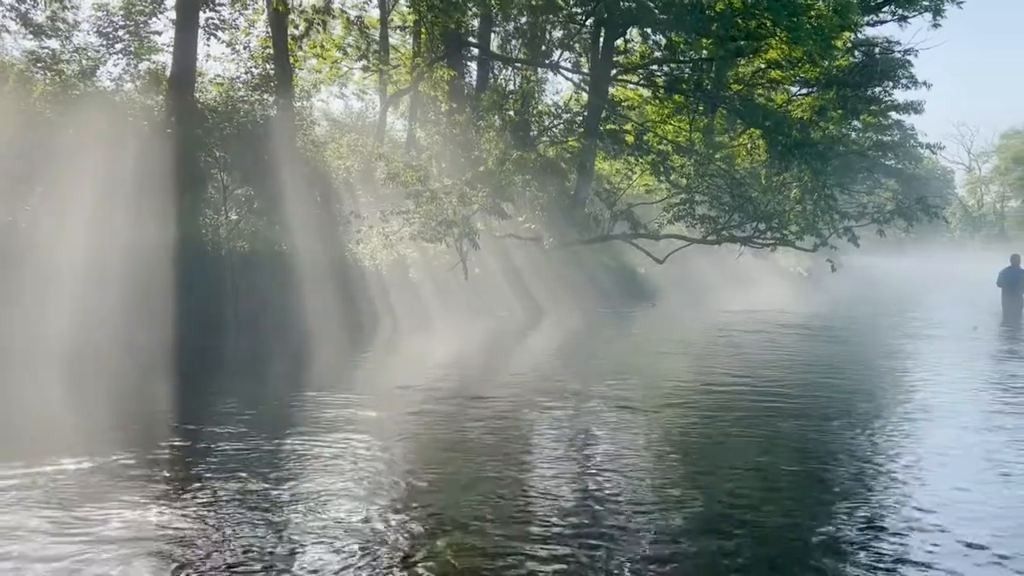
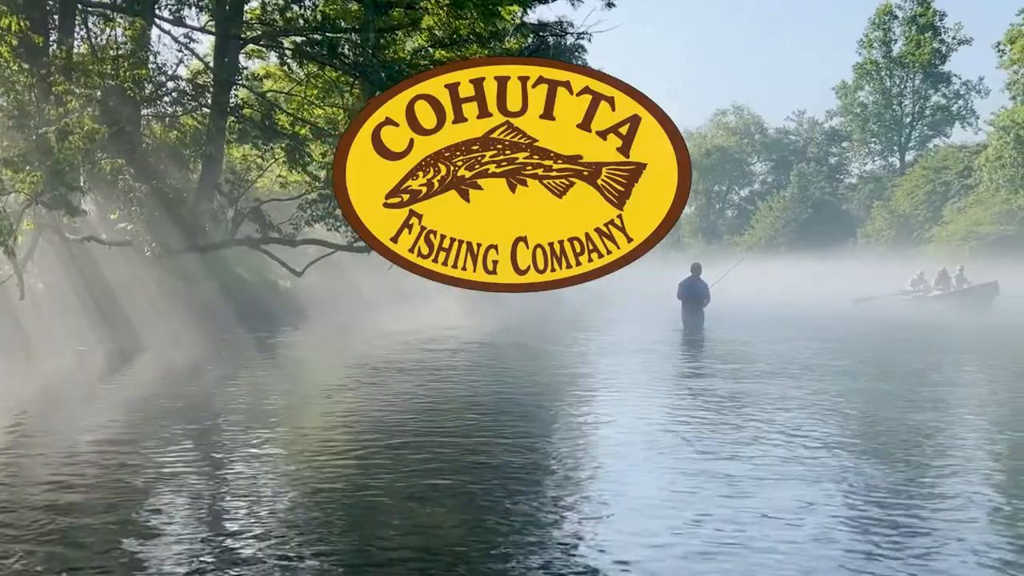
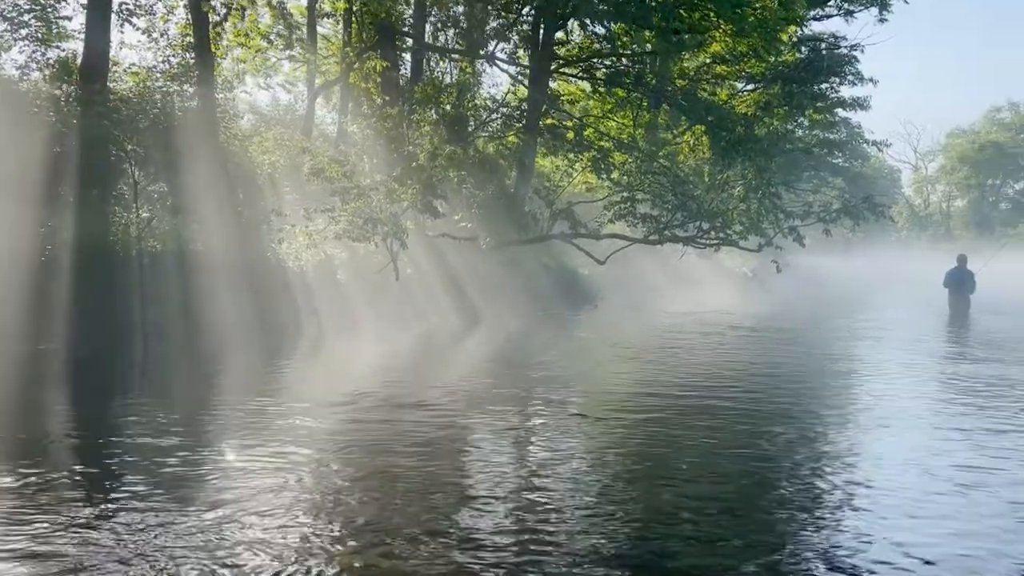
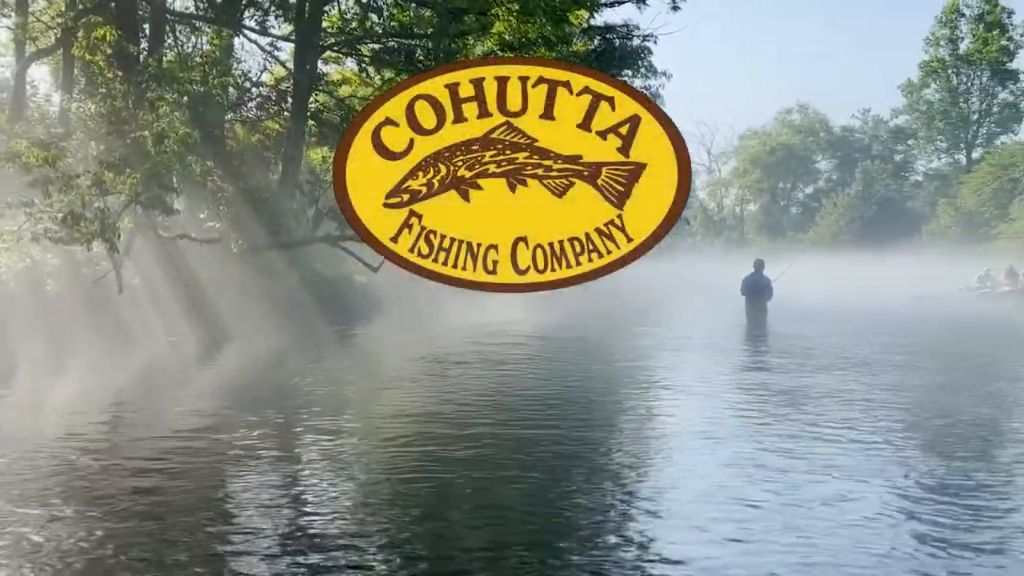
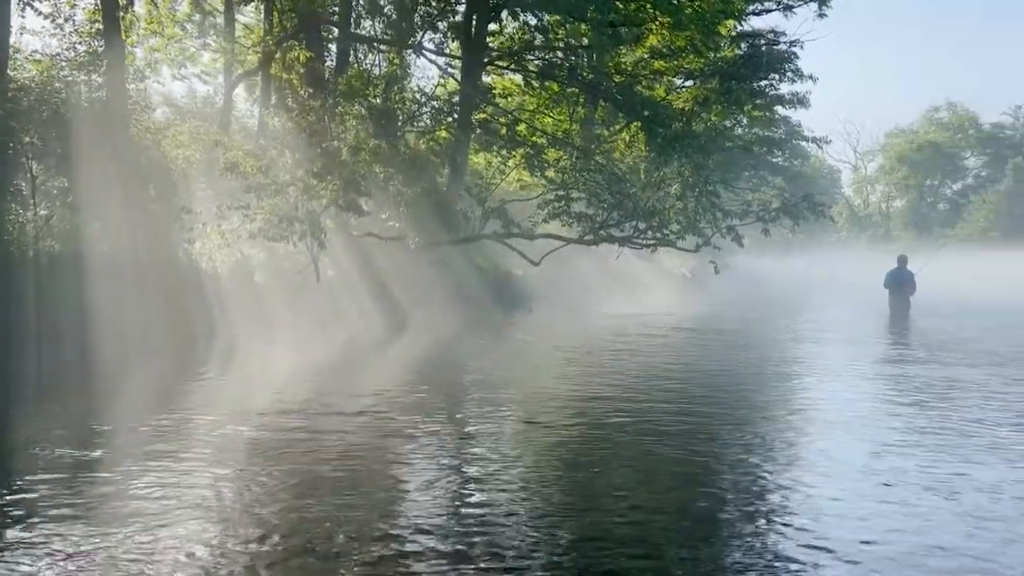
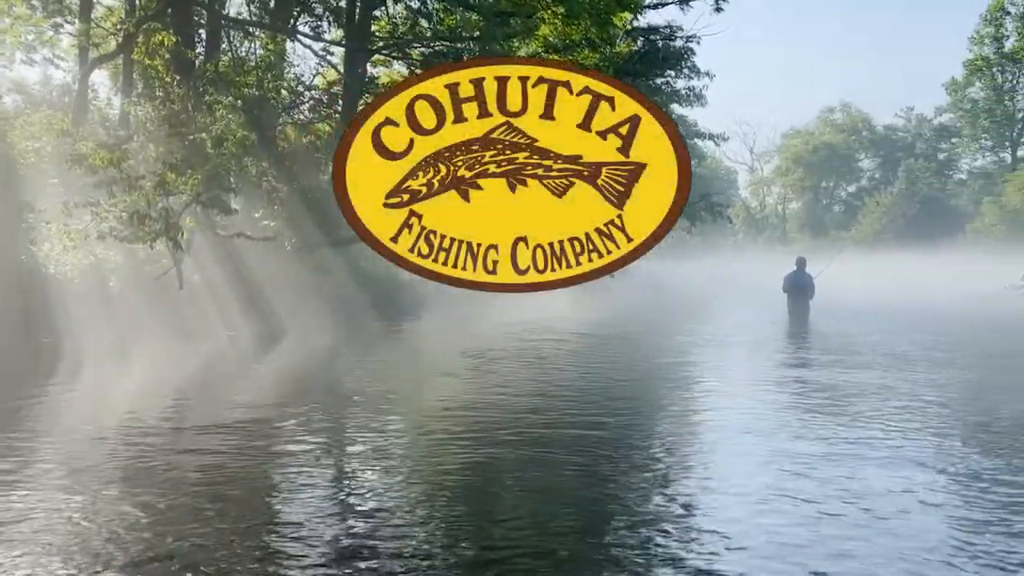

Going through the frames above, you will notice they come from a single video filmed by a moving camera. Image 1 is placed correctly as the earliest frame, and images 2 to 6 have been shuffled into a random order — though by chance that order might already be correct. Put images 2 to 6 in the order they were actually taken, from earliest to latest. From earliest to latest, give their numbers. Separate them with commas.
3, 5, 6, 4, 2
